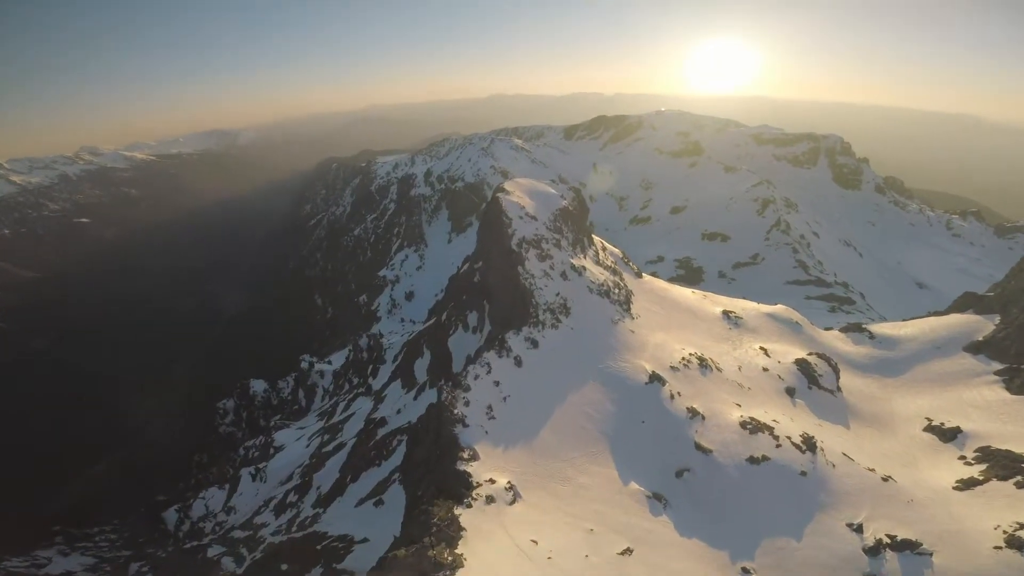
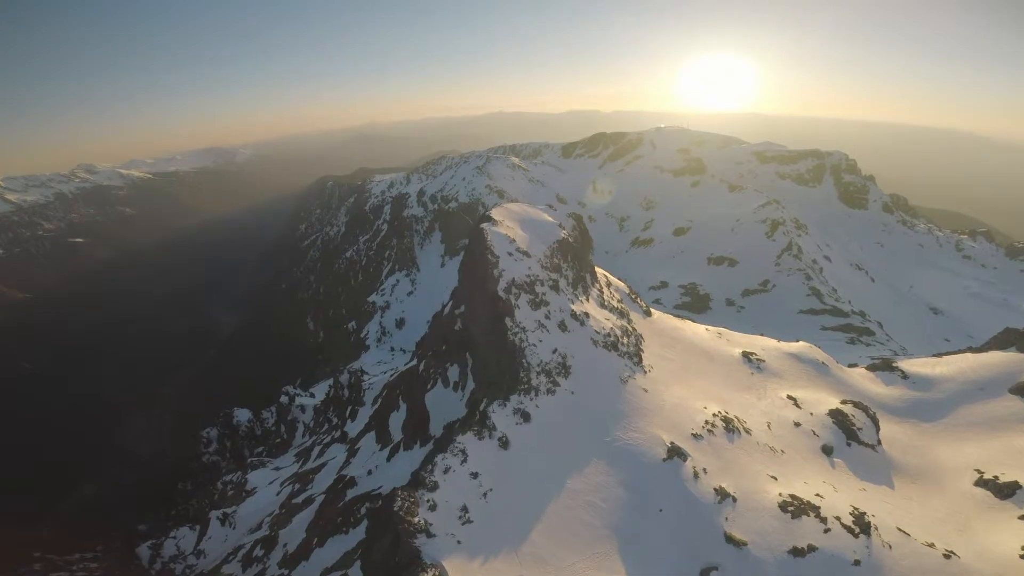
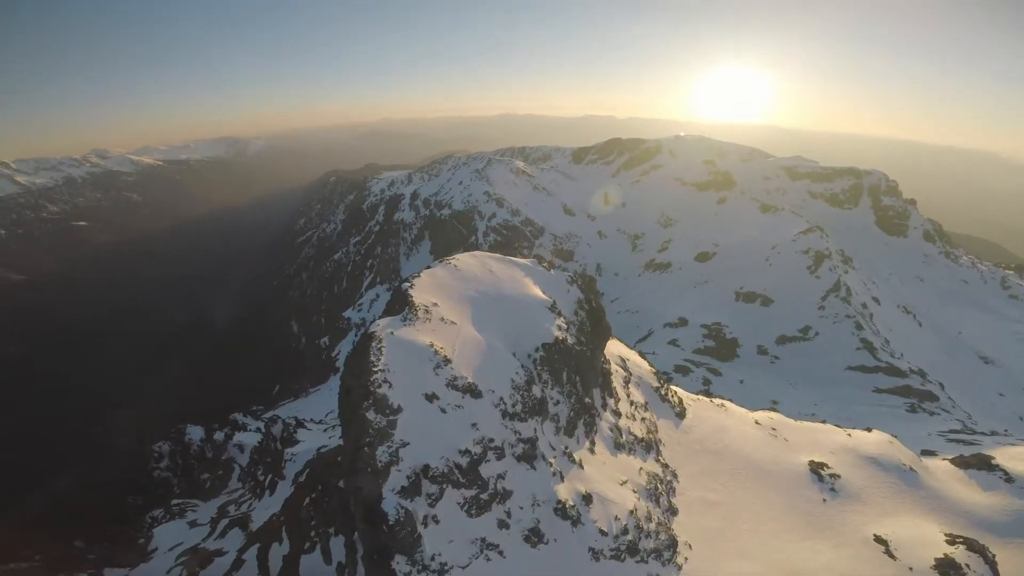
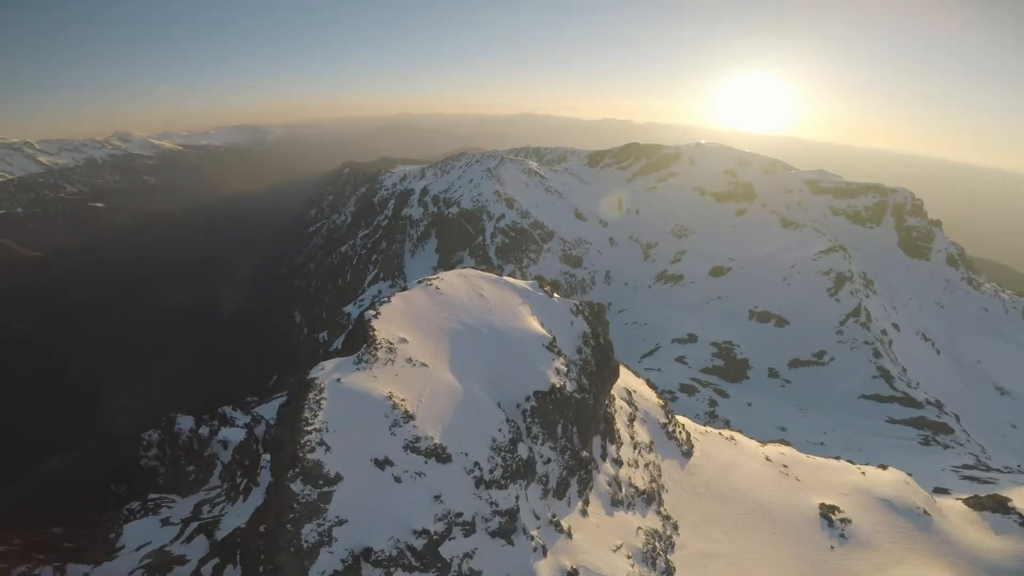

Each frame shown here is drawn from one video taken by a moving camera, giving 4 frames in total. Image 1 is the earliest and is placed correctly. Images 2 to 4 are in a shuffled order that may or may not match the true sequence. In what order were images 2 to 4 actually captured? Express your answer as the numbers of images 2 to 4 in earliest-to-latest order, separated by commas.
2, 3, 4
